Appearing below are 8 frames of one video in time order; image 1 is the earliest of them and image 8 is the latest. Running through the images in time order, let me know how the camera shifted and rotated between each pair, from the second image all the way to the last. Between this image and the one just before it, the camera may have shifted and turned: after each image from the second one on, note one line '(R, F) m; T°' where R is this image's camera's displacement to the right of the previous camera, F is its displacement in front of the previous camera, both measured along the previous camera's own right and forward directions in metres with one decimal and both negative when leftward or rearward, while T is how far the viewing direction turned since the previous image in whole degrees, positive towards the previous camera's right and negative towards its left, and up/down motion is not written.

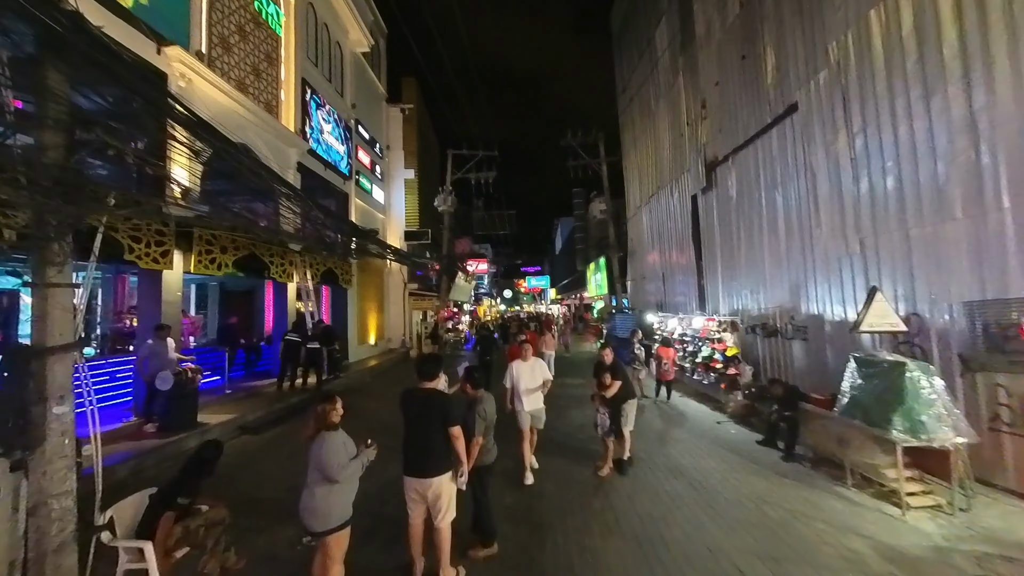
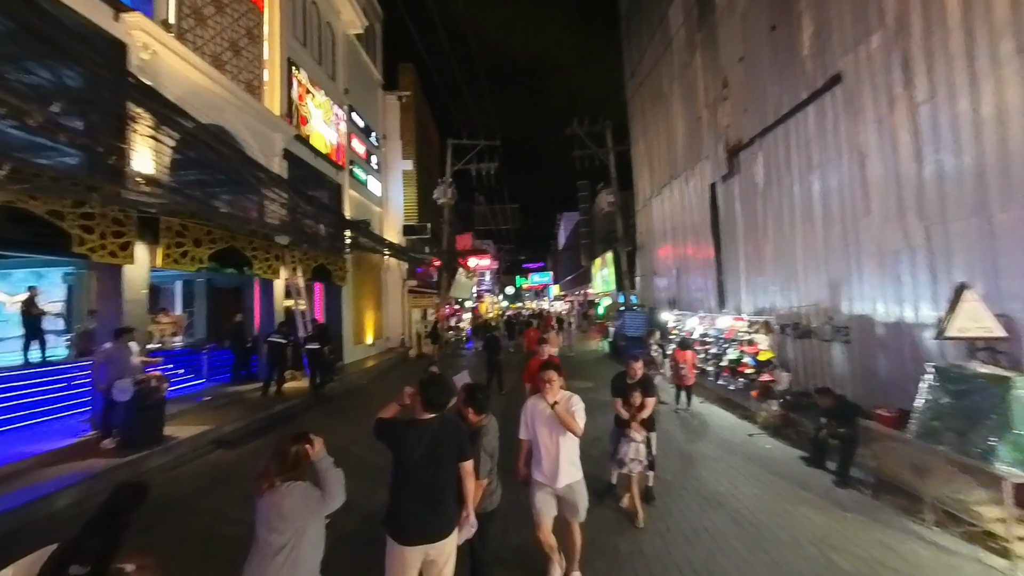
(-0.1, +1.1) m; 0°
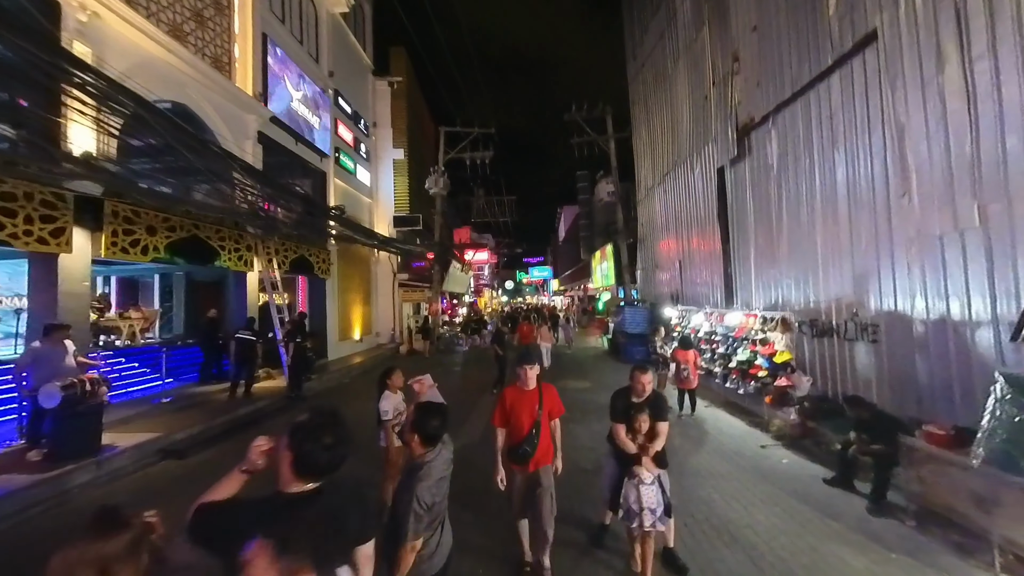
(+0.4, +1.0) m; 0°
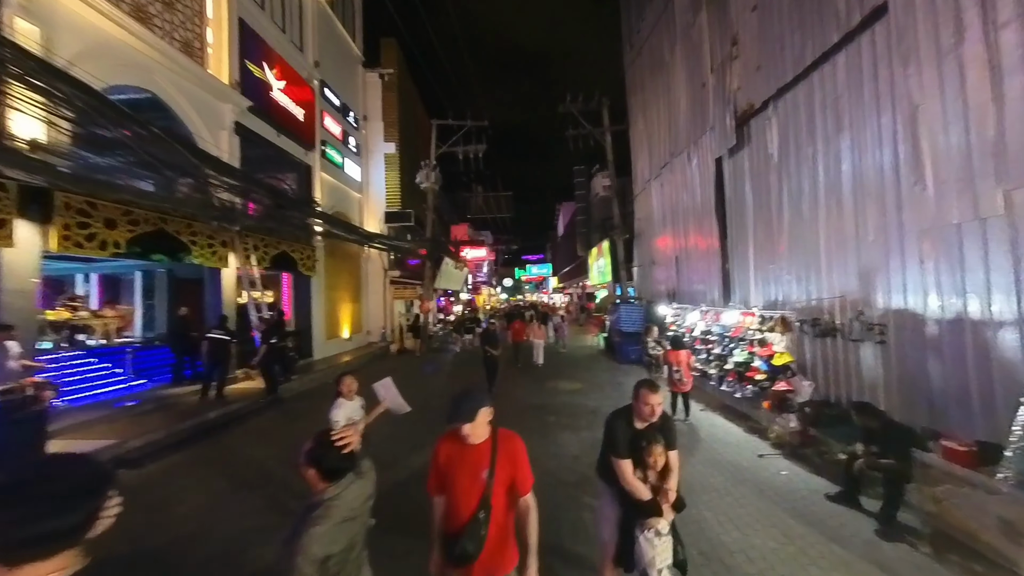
(+0.5, +0.6) m; 0°
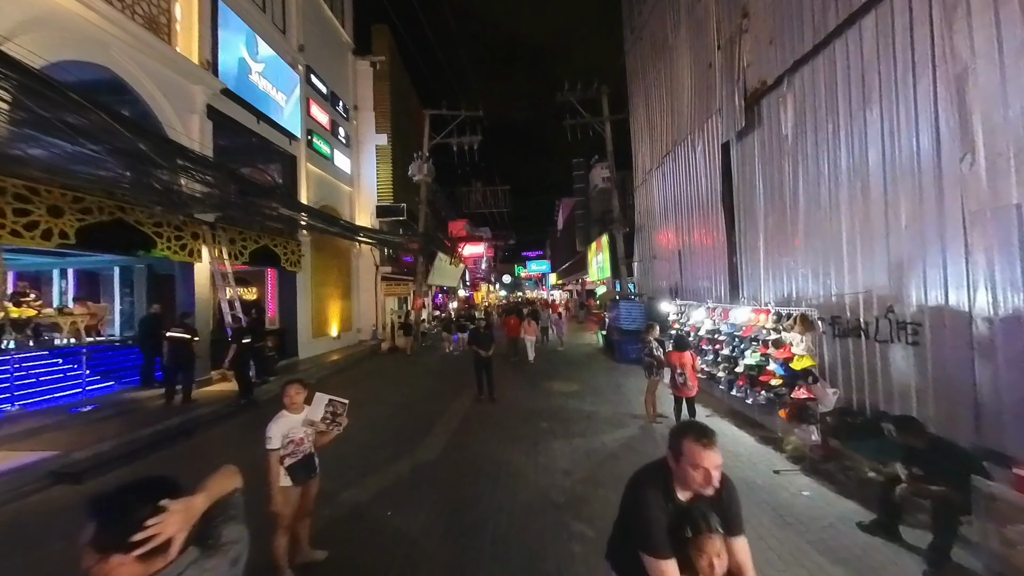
(+0.3, +0.8) m; 0°
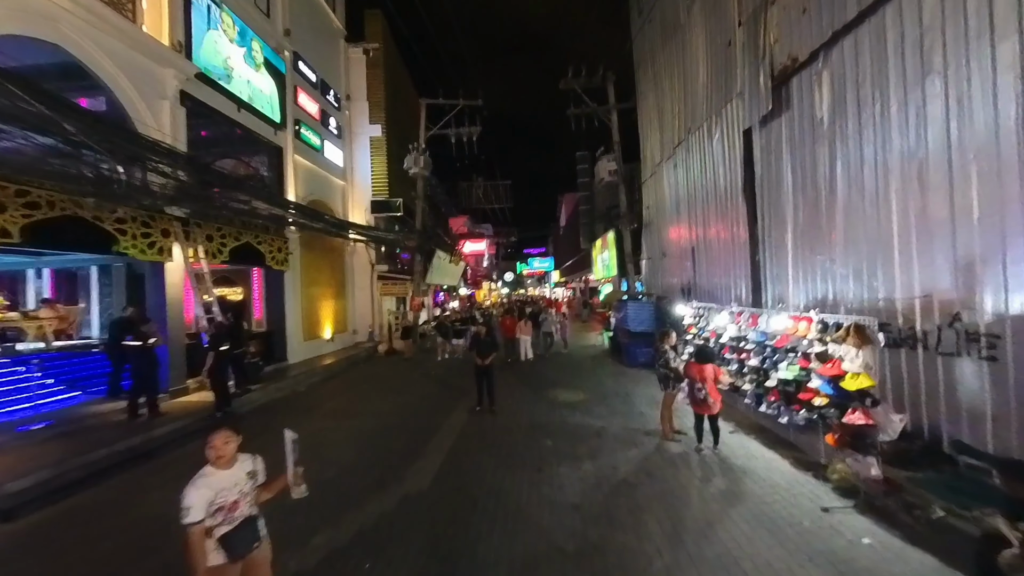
(0.0, +1.0) m; 0°
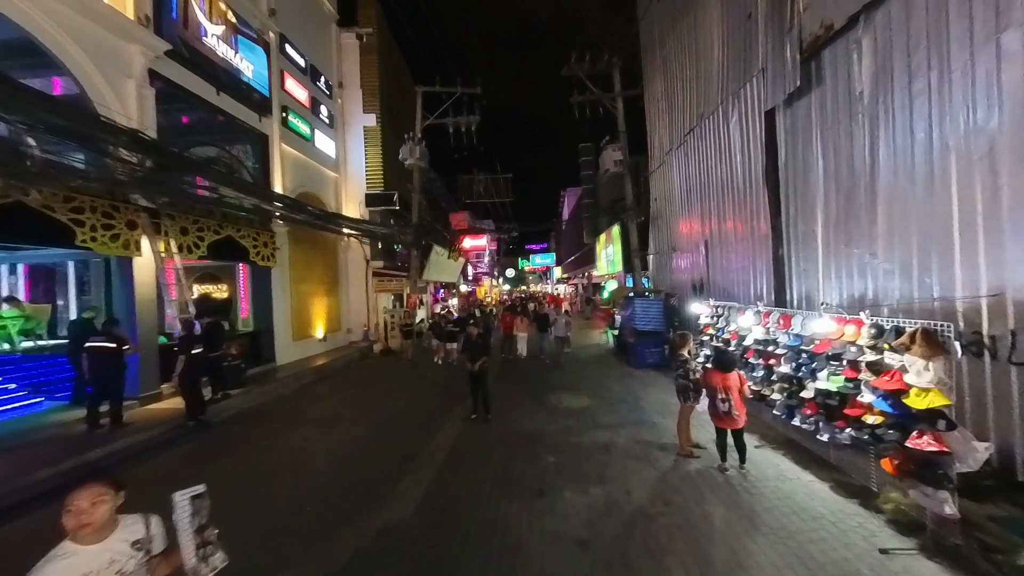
(+0.1, +0.9) m; 0°
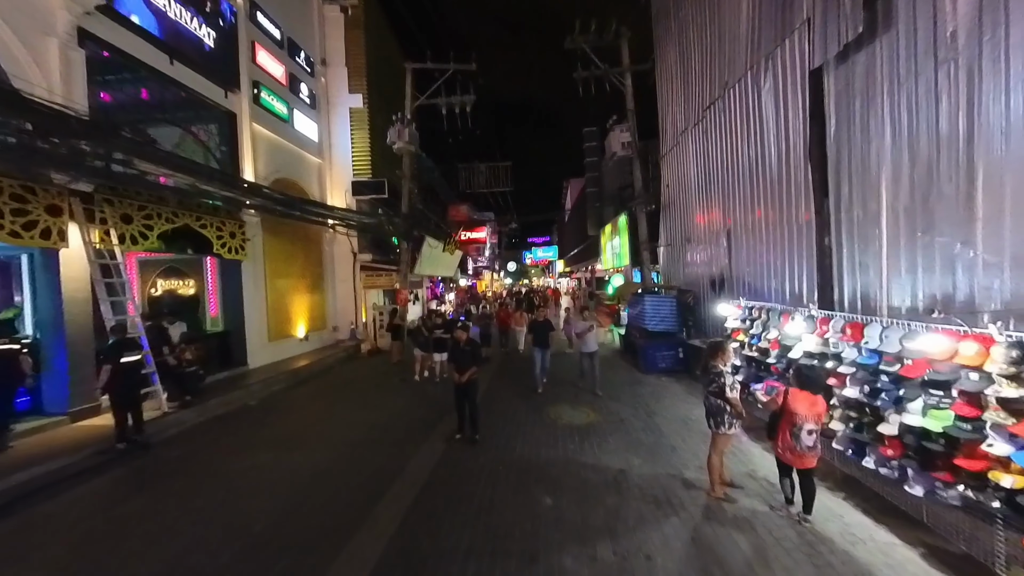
(+0.3, +1.5) m; 0°
